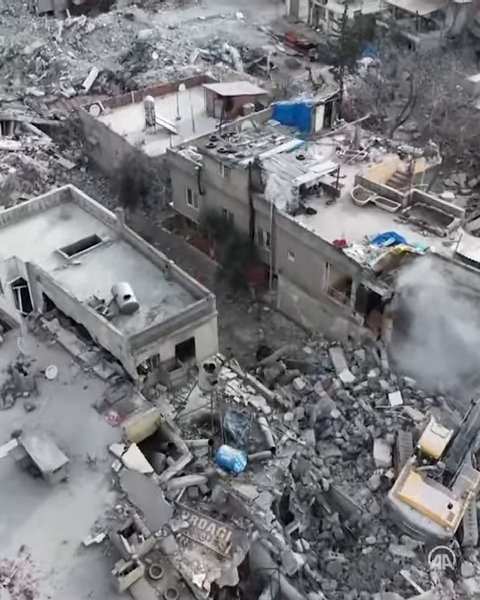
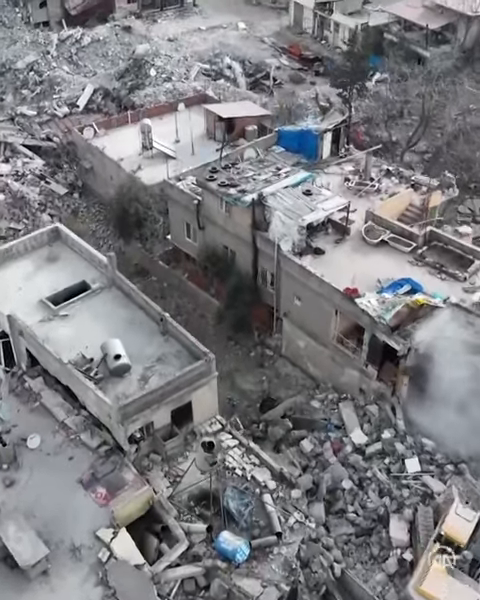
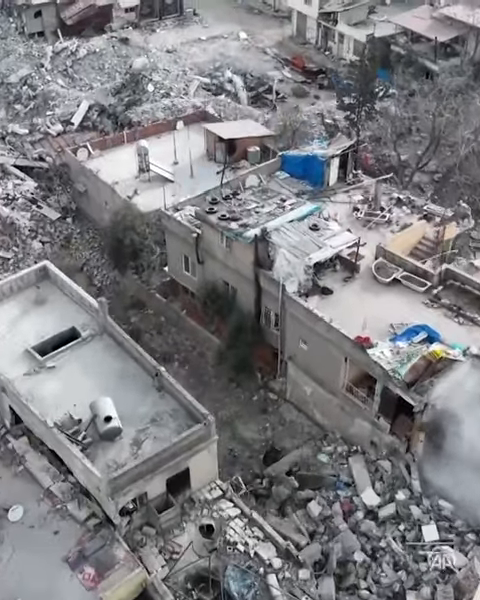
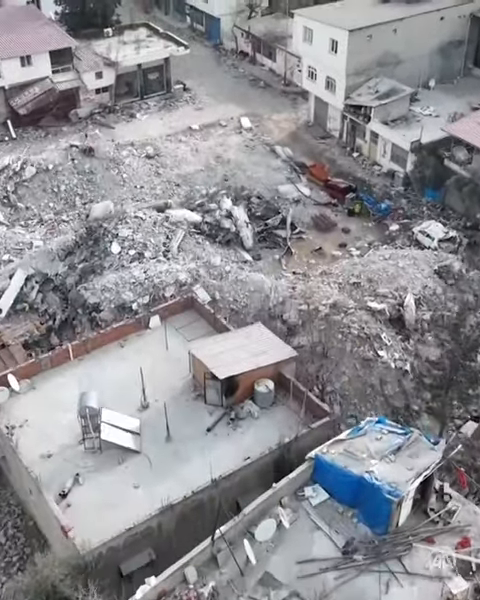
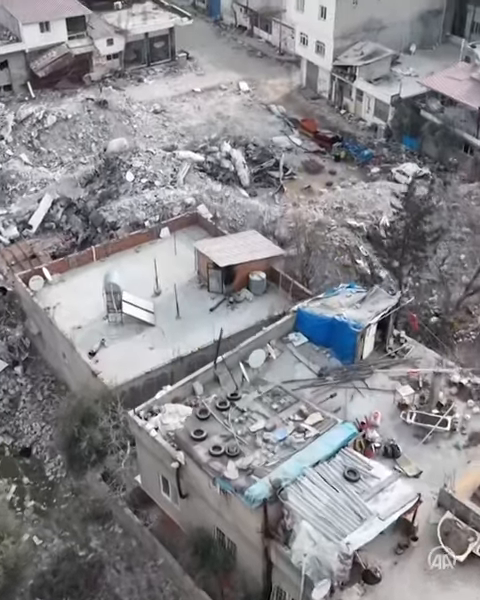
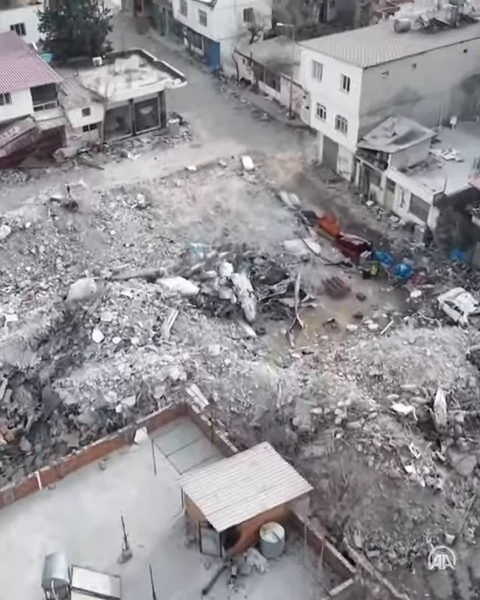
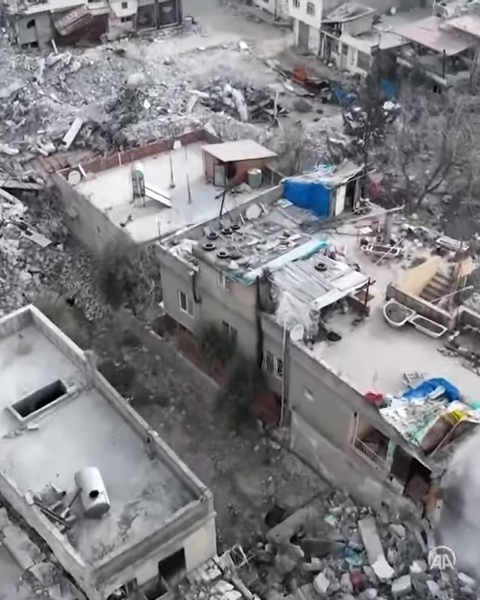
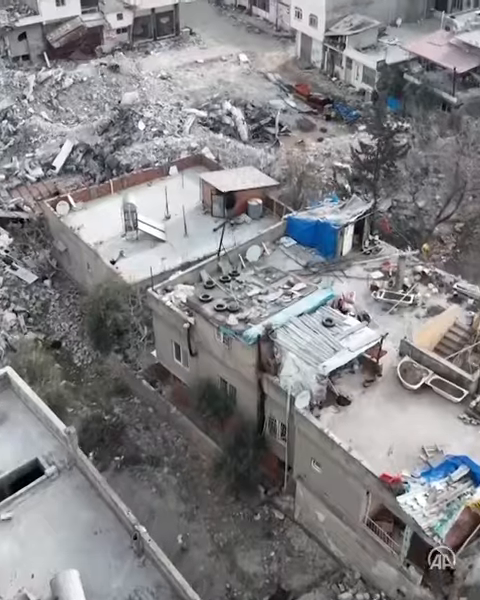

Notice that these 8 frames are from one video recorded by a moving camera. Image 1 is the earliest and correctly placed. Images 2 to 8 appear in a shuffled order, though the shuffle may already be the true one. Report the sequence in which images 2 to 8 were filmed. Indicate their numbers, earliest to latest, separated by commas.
2, 3, 7, 8, 5, 4, 6
